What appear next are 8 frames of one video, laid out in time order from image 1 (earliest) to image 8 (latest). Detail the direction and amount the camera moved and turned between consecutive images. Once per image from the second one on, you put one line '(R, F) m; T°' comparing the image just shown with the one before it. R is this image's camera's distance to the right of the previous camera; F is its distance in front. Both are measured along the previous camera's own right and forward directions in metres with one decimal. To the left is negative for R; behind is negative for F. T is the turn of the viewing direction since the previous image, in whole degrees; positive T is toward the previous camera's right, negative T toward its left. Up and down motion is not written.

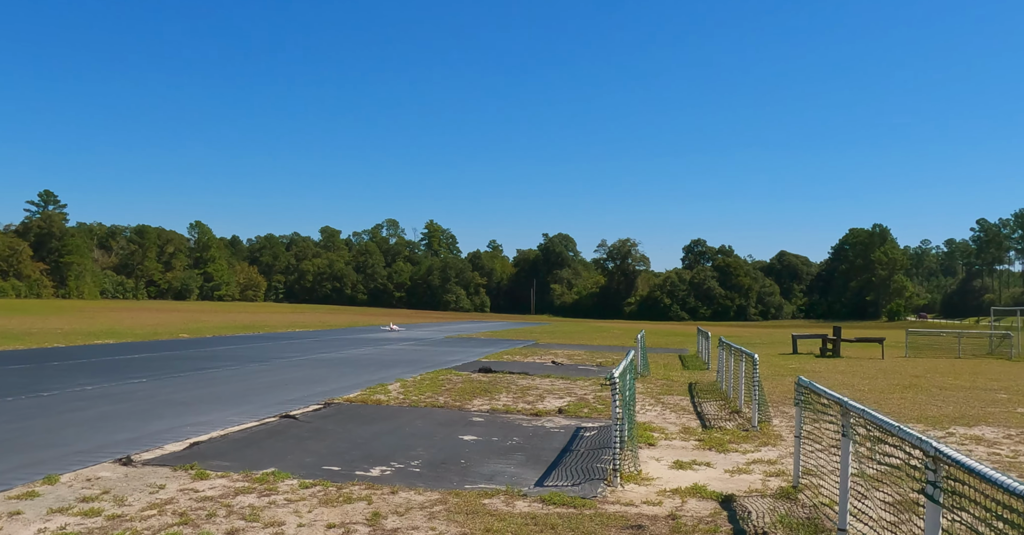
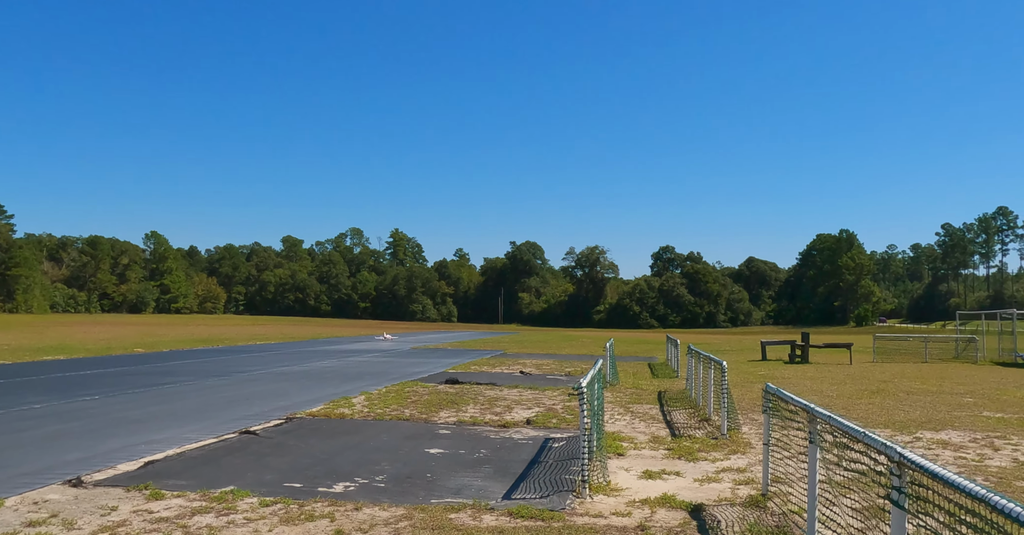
(+0.1, +0.3) m; +2°
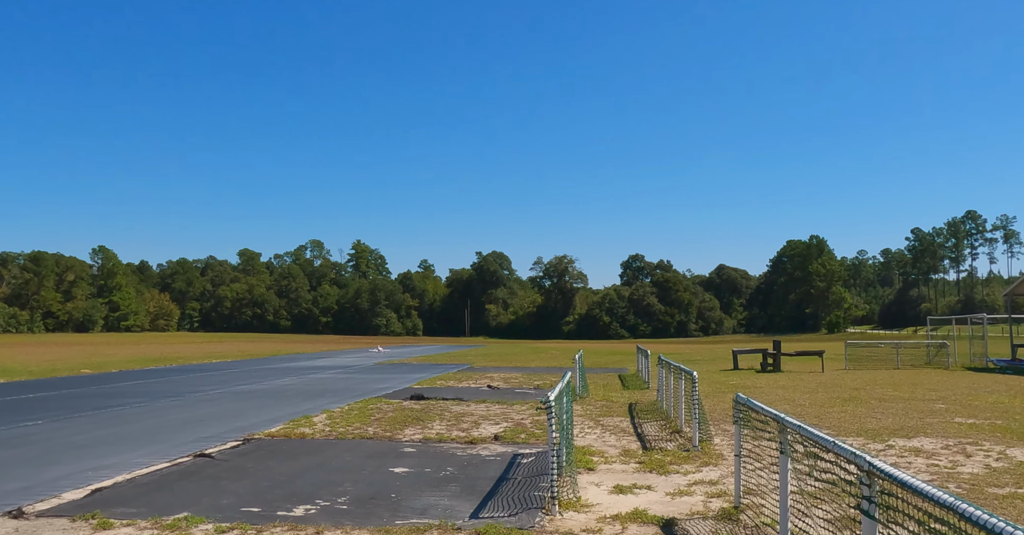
(+0.1, +0.4) m; +2°
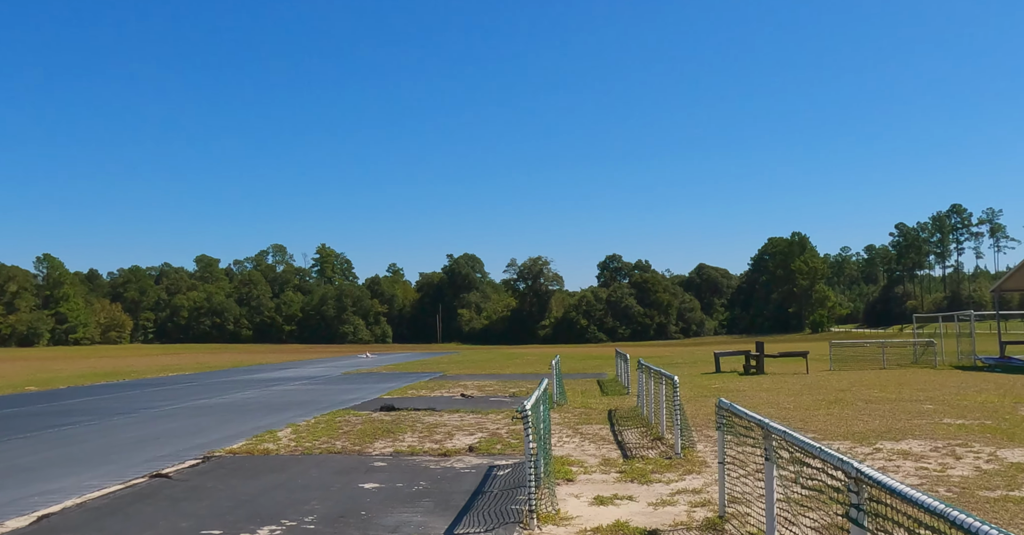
(0.0, +0.7) m; +2°
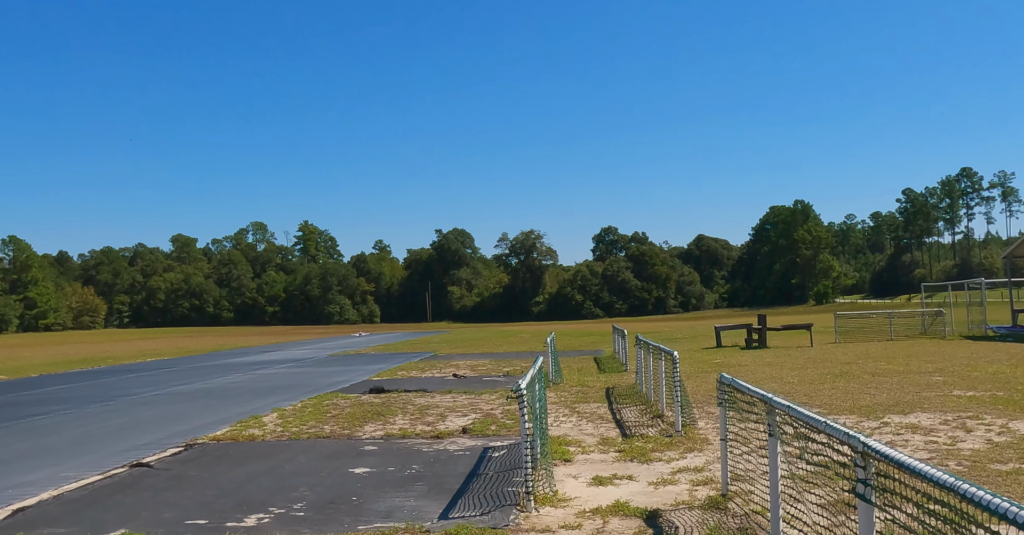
(0.0, +0.6) m; 0°
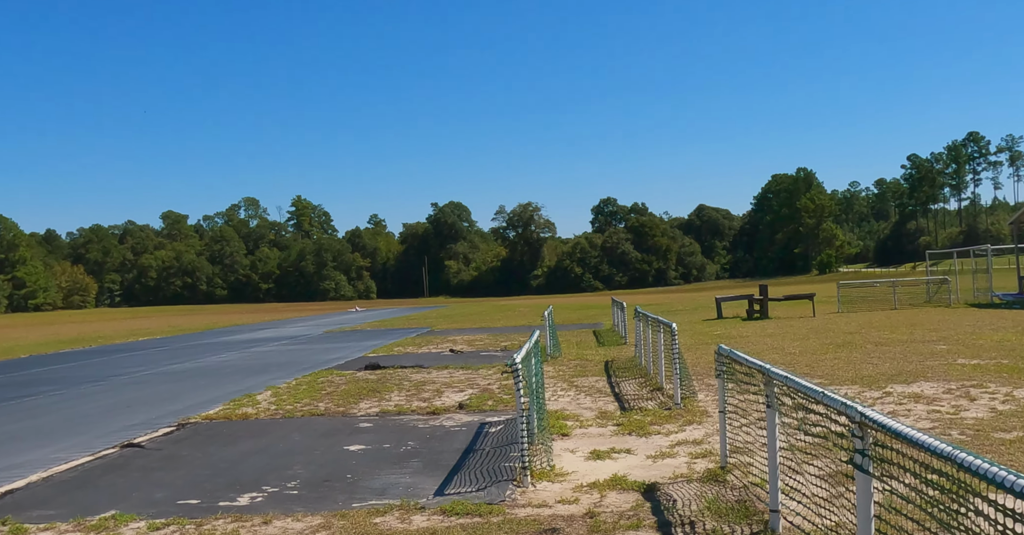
(+0.1, +0.3) m; 0°
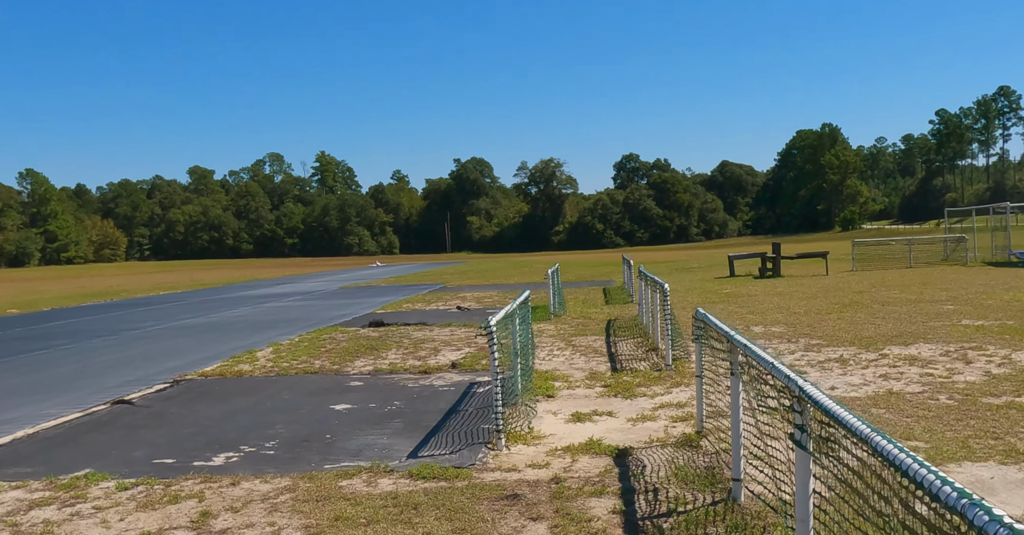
(+0.9, -0.1) m; -5°
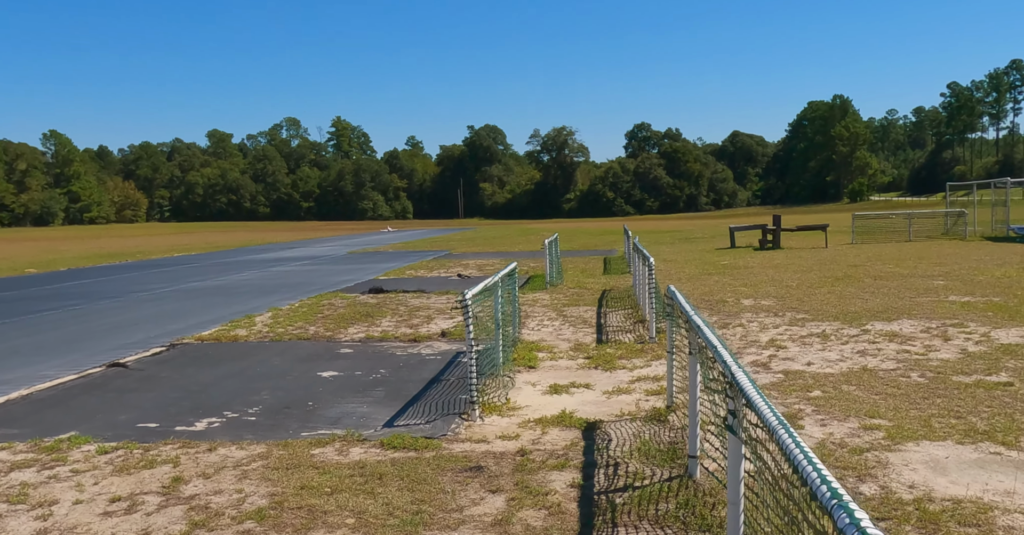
(+0.7, -0.2) m; -3°
